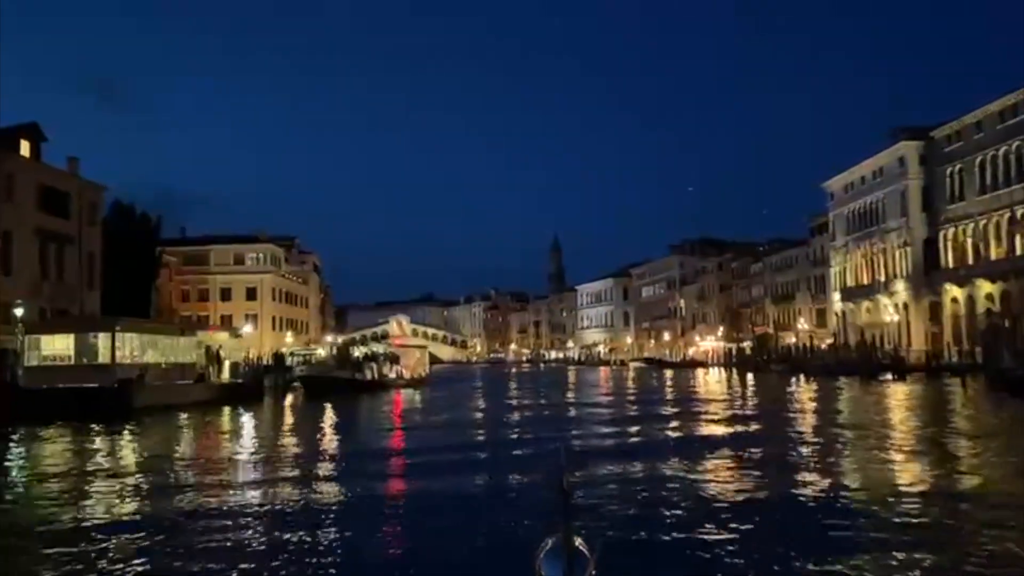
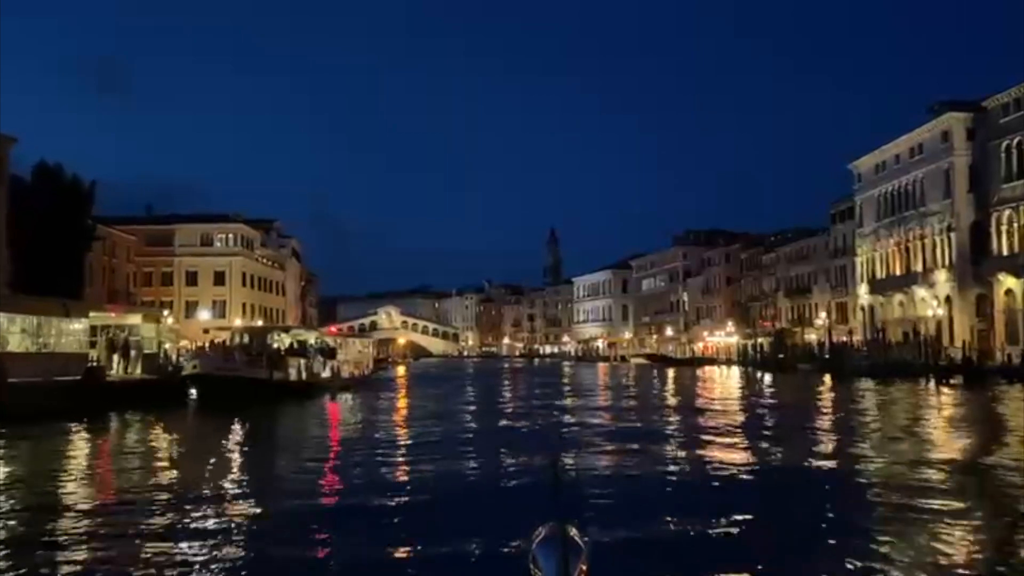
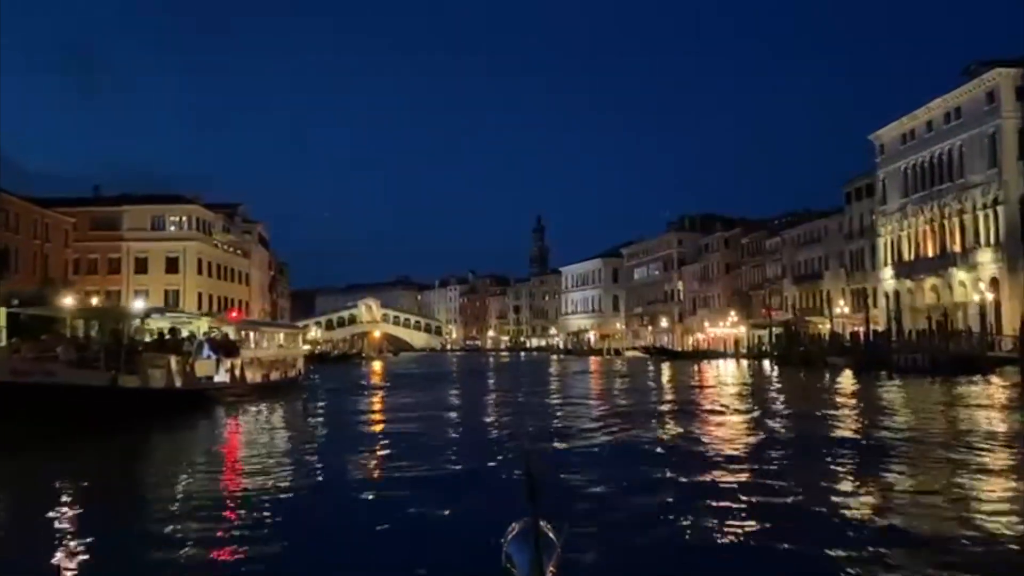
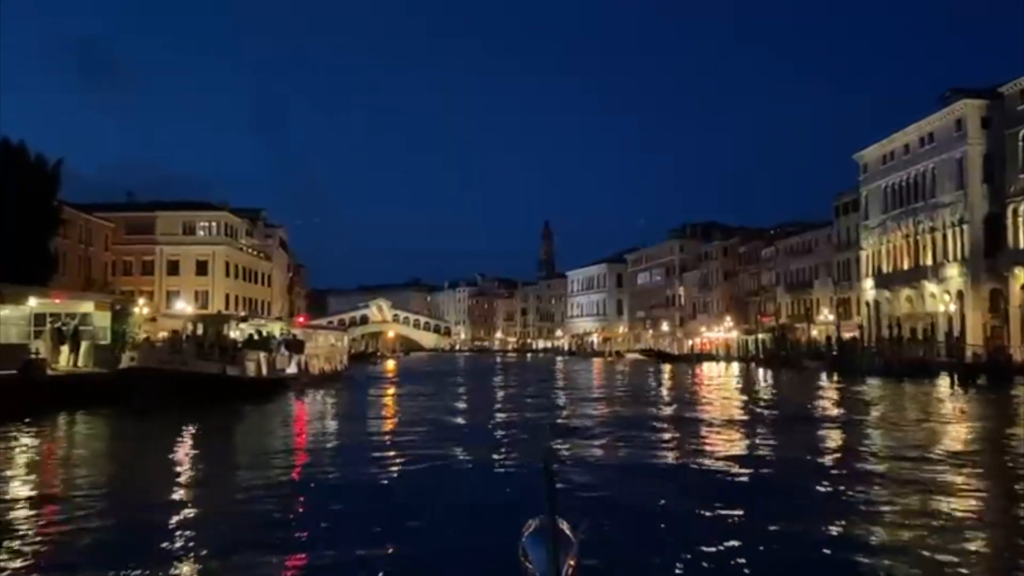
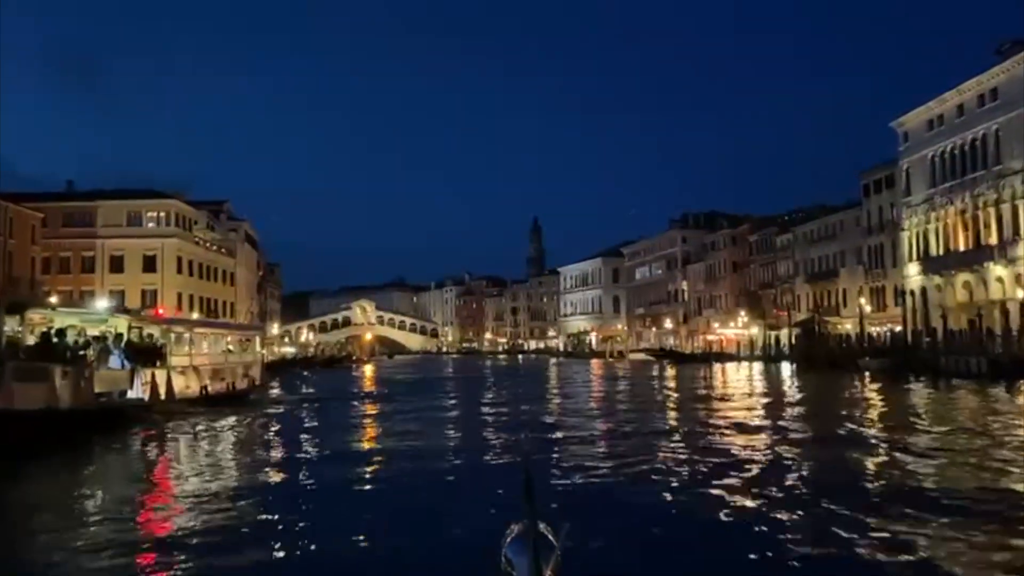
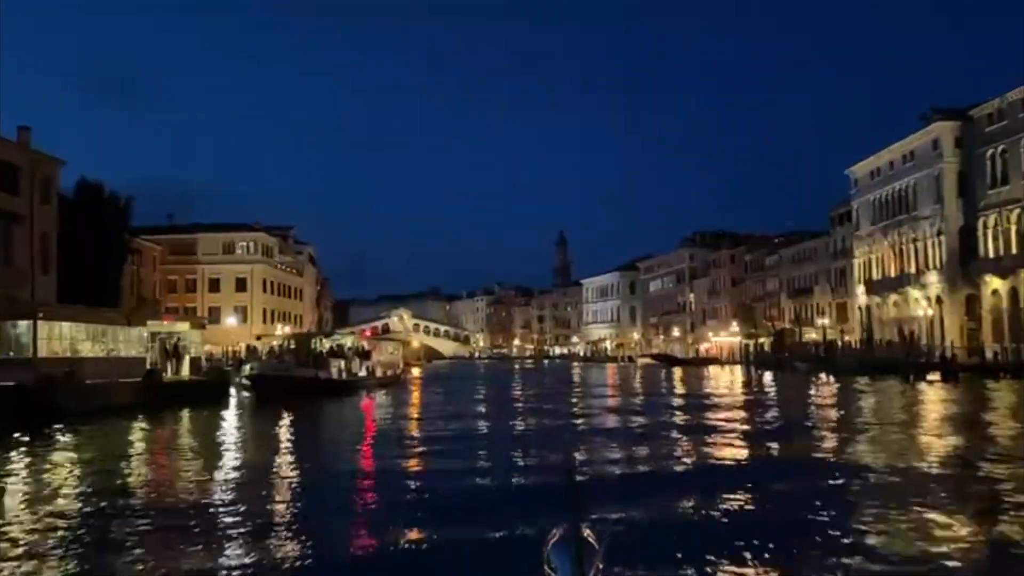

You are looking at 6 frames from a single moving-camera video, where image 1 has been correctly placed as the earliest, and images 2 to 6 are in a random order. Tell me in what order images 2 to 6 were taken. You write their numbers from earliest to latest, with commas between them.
6, 2, 4, 3, 5
